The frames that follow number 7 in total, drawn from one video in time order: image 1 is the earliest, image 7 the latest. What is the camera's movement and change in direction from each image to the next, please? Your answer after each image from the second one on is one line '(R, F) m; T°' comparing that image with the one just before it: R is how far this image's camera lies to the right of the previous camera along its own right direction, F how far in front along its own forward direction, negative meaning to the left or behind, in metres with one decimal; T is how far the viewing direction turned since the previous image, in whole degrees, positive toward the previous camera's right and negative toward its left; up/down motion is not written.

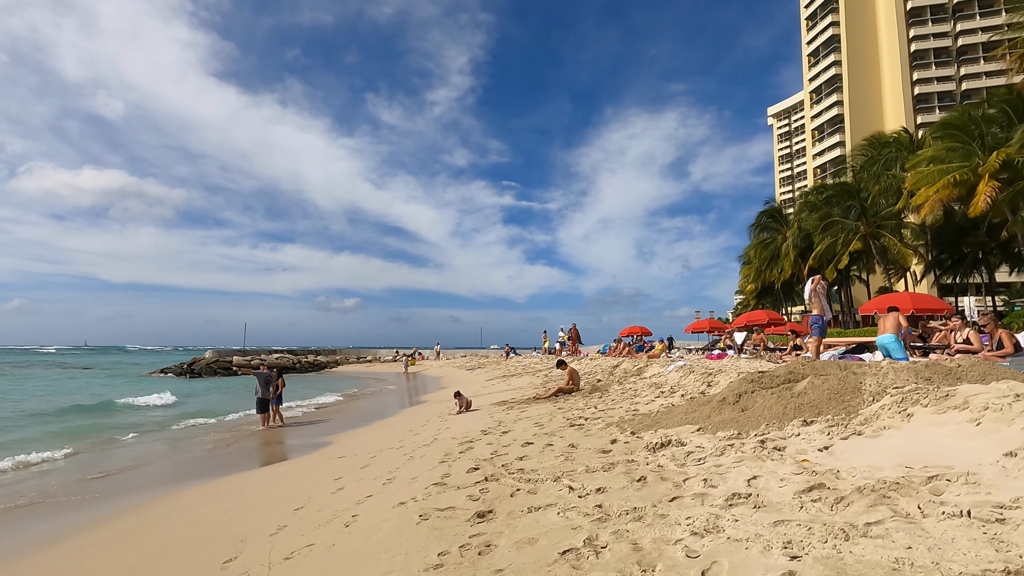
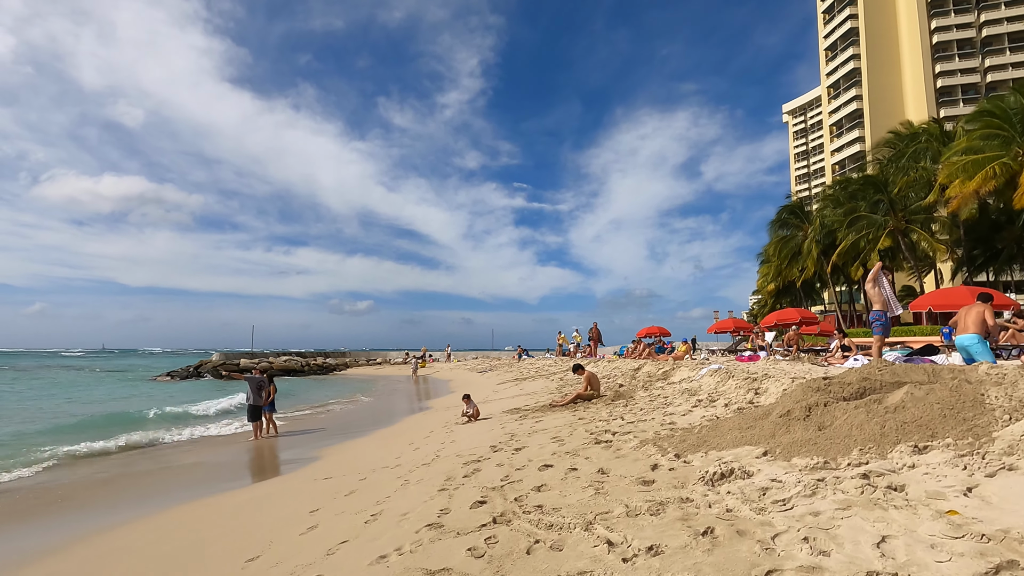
(0.0, +1.1) m; -1°
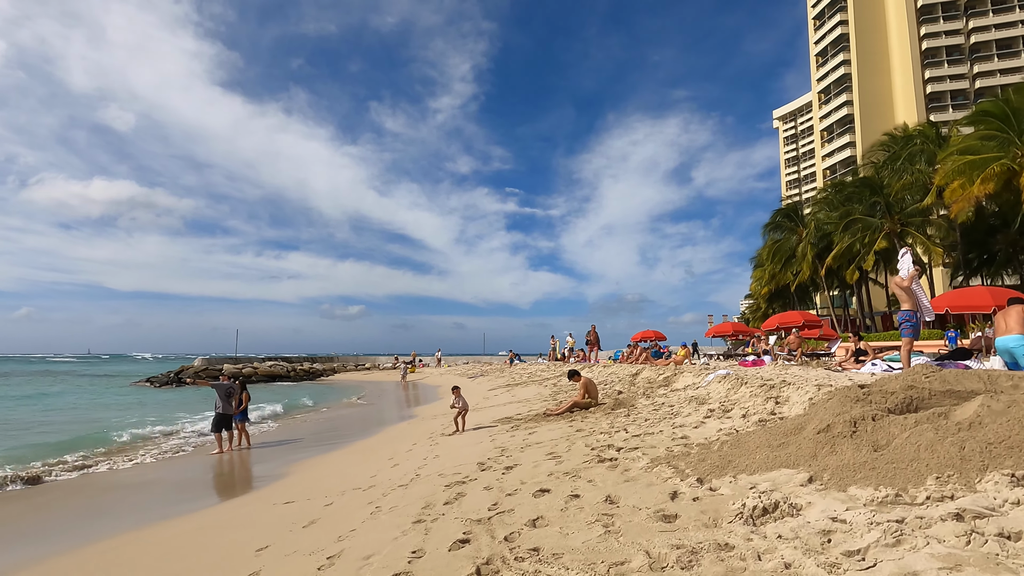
(0.0, +0.8) m; +1°
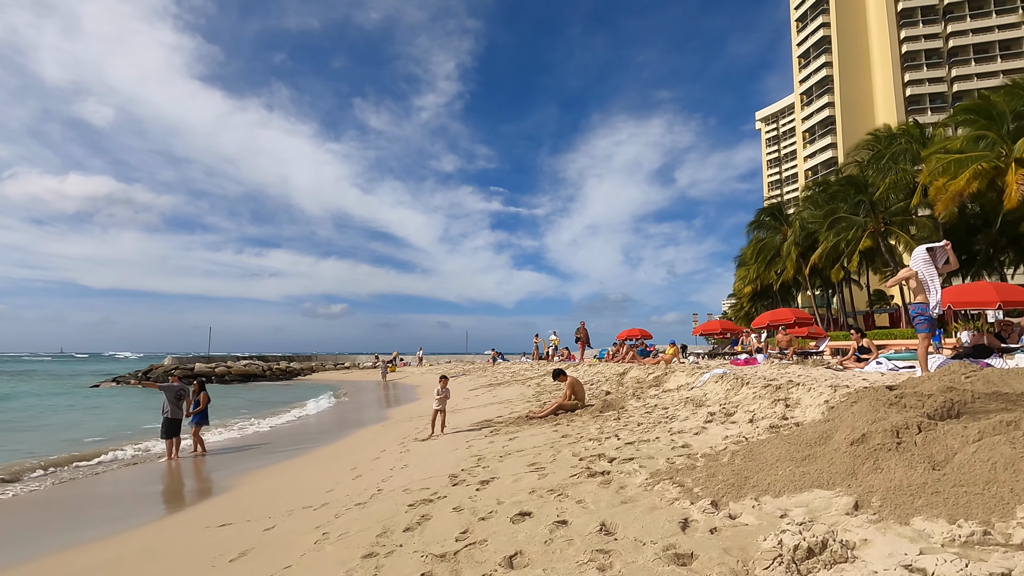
(+0.1, +0.7) m; +2°
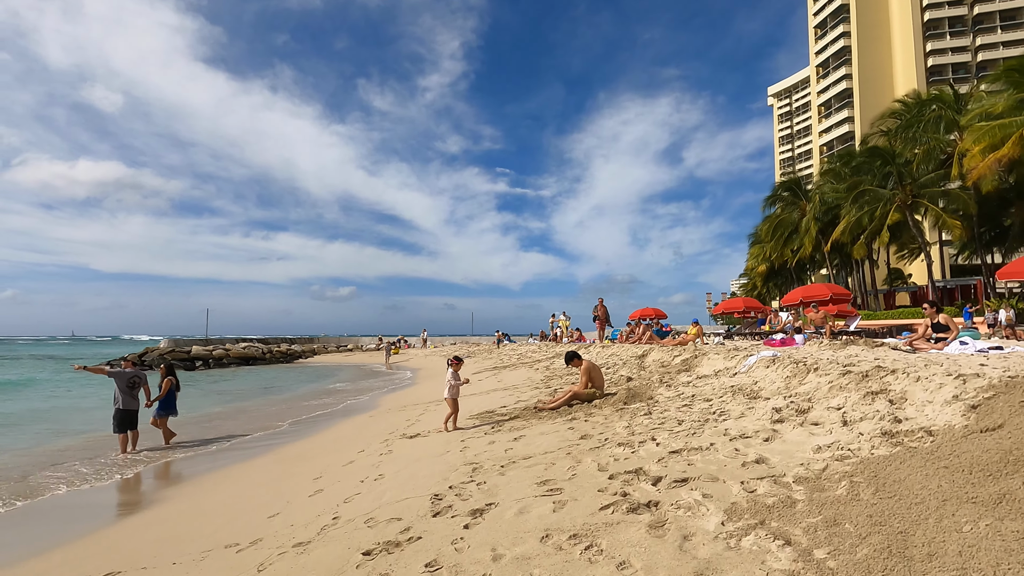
(0.0, +1.4) m; -1°
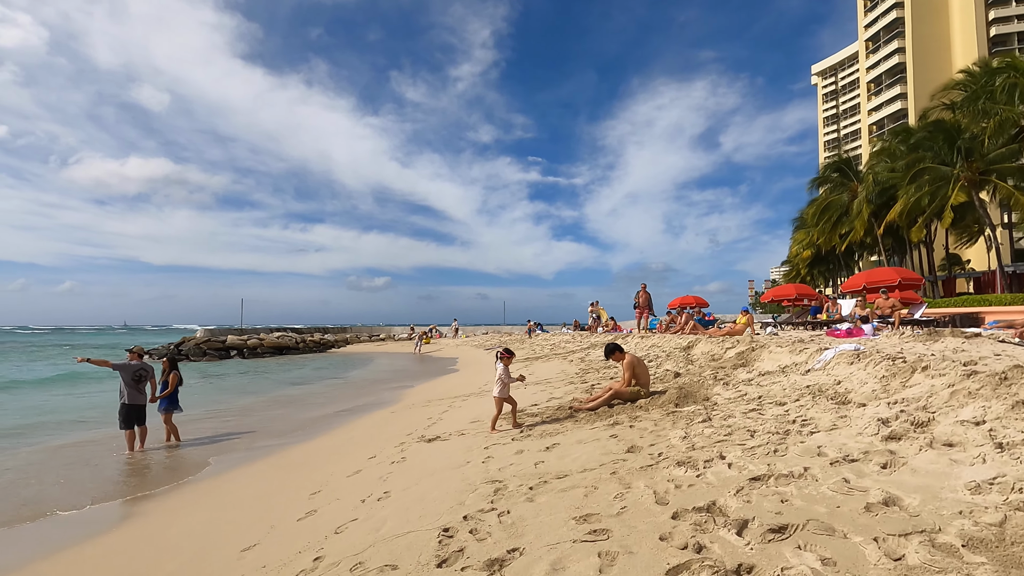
(0.0, +0.9) m; -3°
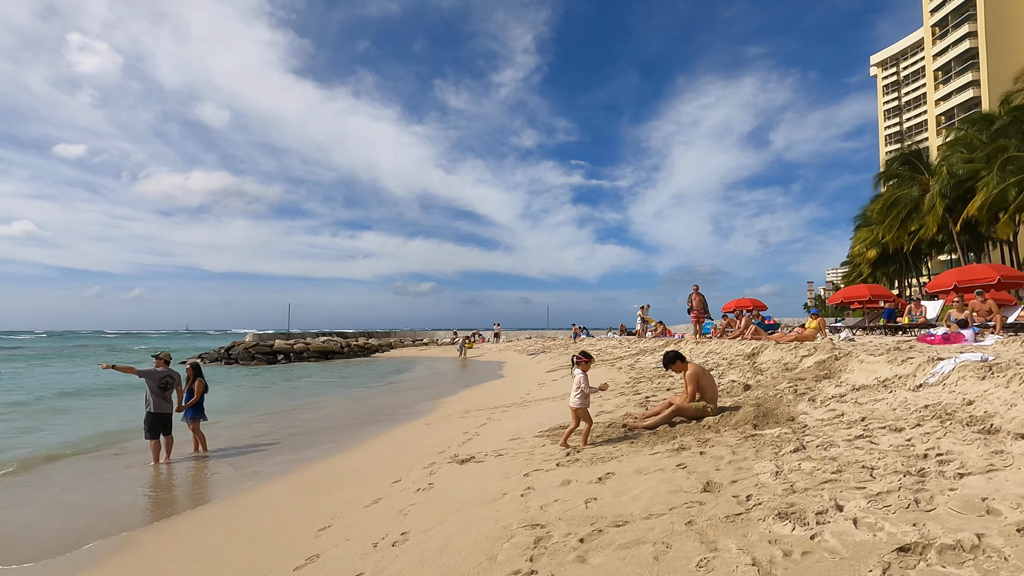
(0.0, +0.8) m; -5°
